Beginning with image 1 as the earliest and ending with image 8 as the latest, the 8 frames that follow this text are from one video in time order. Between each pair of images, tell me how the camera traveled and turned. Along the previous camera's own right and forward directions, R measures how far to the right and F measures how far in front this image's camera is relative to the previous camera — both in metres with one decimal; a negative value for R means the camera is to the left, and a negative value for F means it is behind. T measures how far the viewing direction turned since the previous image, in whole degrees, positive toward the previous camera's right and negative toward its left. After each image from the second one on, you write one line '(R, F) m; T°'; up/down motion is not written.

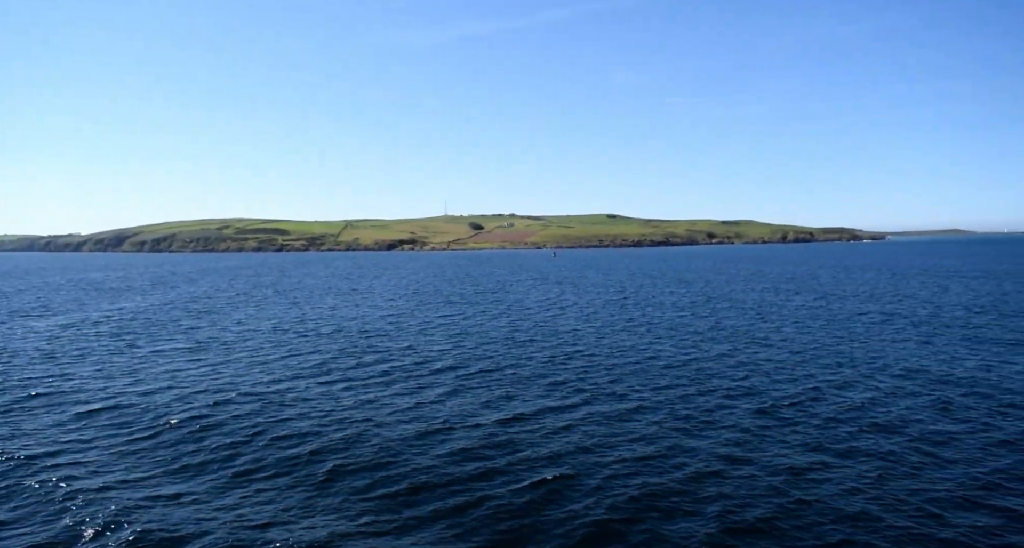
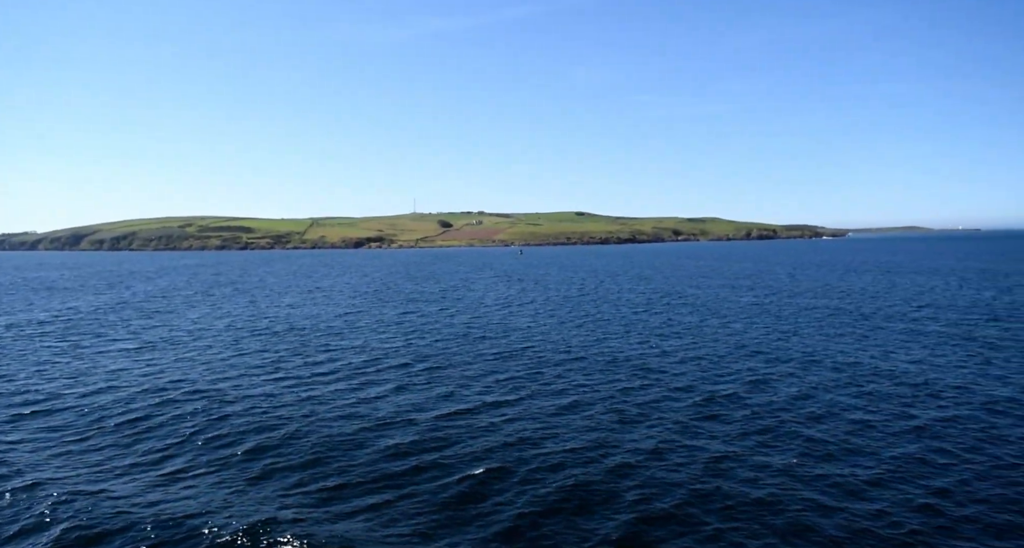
(-1.2, +1.2) m; -9°
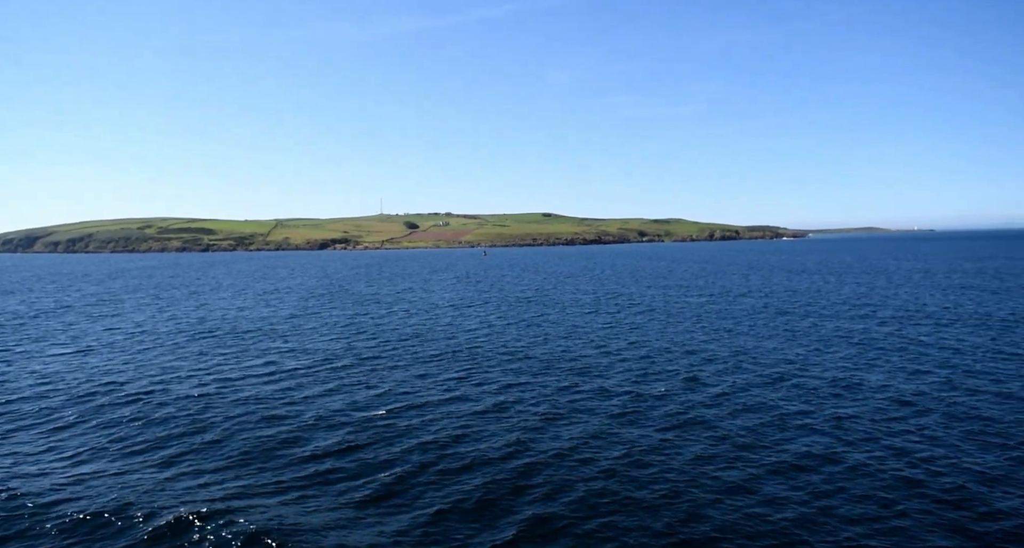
(+3.1, -1.0) m; +2°
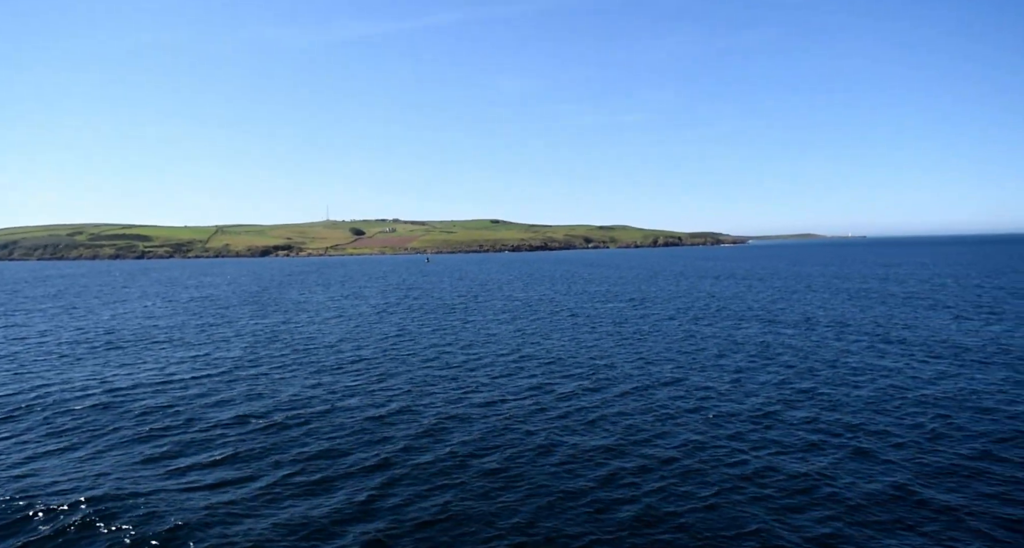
(+4.5, -1.2) m; +4°
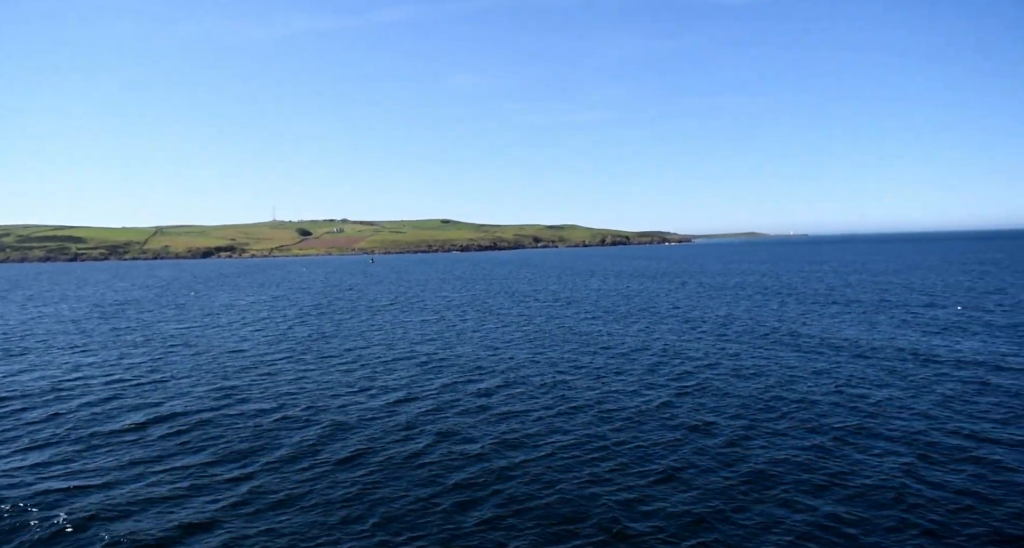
(+4.5, -1.1) m; +4°
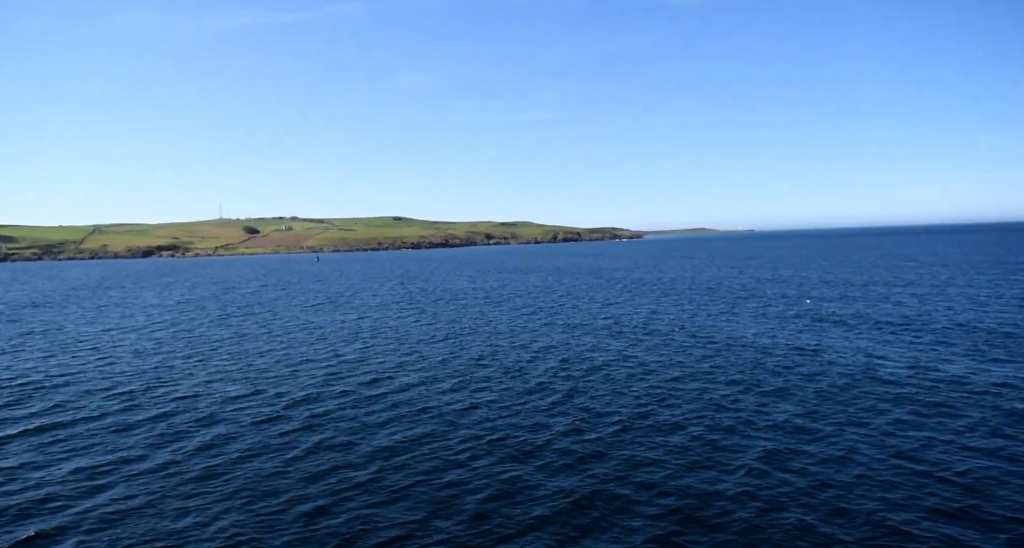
(+4.3, -1.0) m; +4°
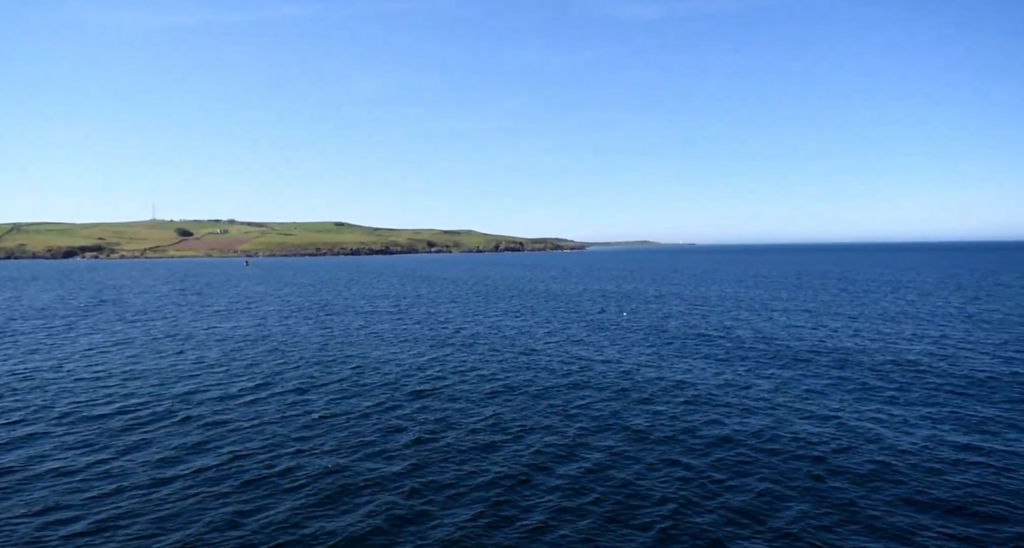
(+6.0, -1.2) m; +4°
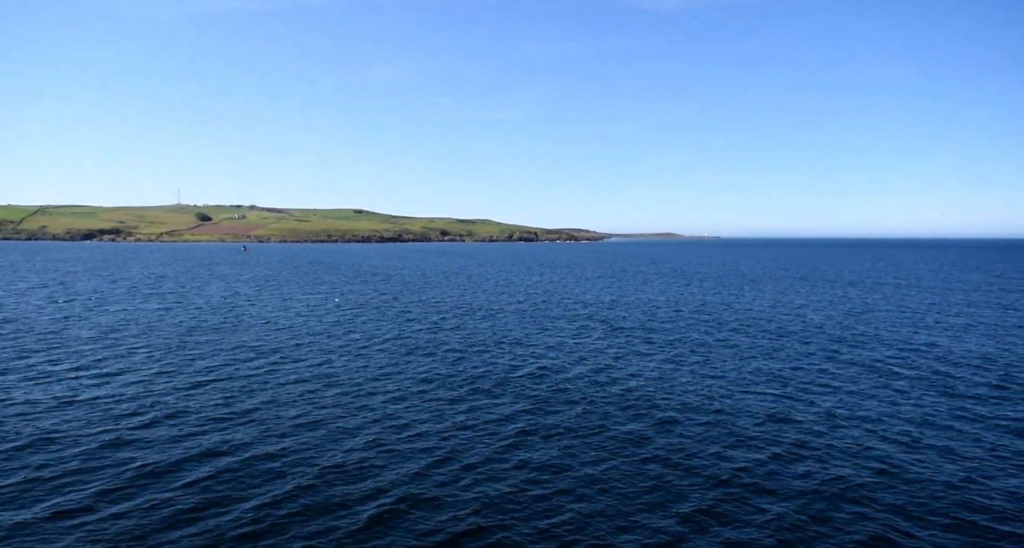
(+11.2, +2.7) m; -3°
